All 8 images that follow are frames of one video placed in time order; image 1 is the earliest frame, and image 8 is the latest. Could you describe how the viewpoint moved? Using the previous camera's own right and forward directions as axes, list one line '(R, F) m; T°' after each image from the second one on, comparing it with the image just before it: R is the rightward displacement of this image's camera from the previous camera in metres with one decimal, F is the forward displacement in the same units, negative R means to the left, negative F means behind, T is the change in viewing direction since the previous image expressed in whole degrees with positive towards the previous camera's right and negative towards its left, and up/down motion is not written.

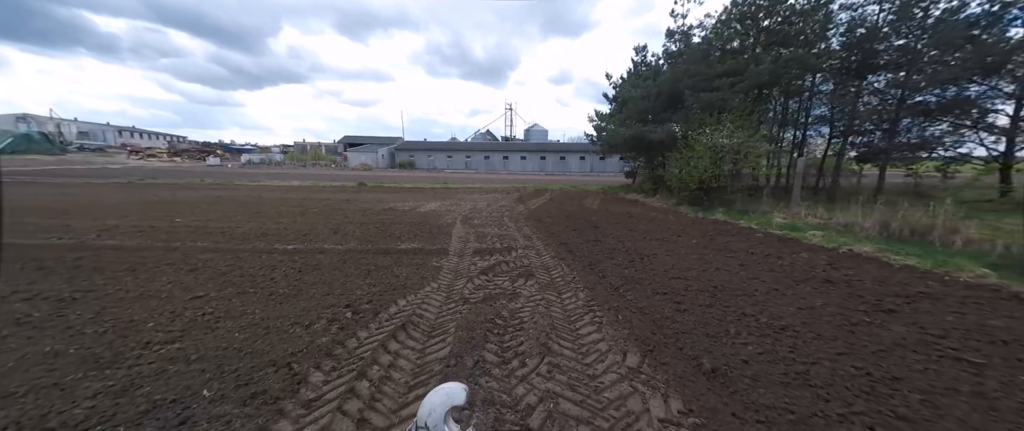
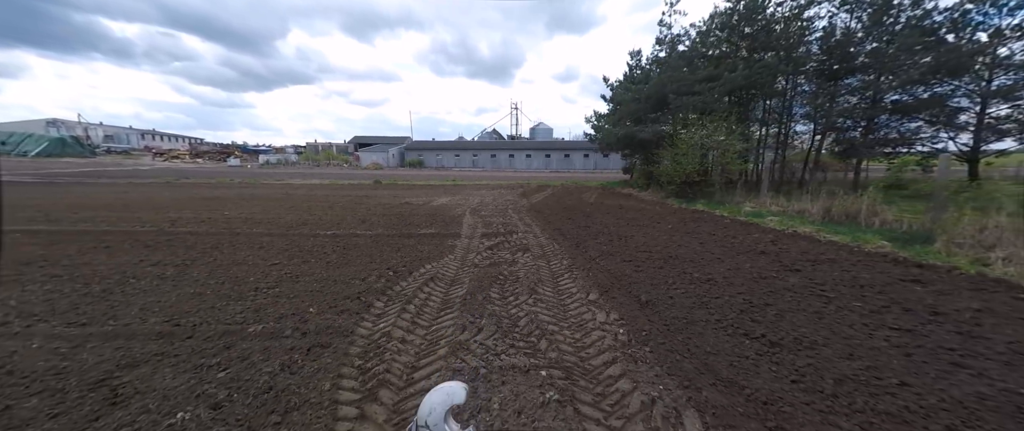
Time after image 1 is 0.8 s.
(+0.1, -1.2) m; -1°
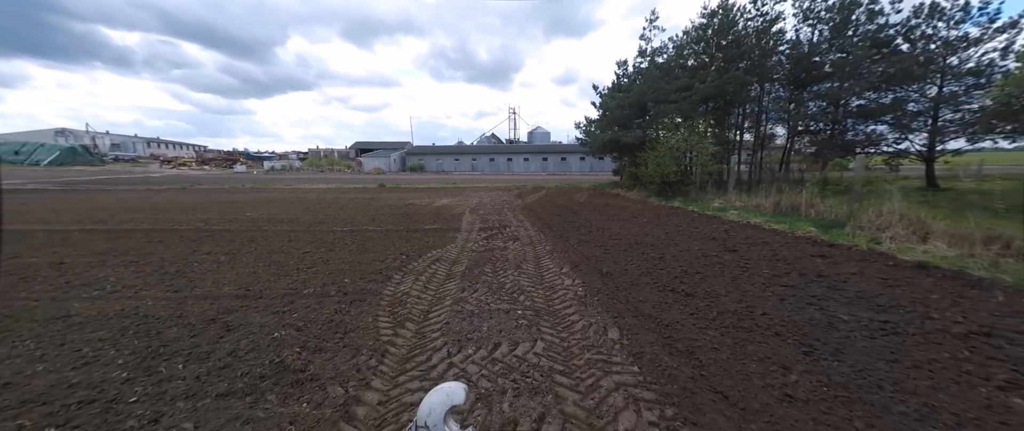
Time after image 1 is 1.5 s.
(+0.2, -1.1) m; 0°
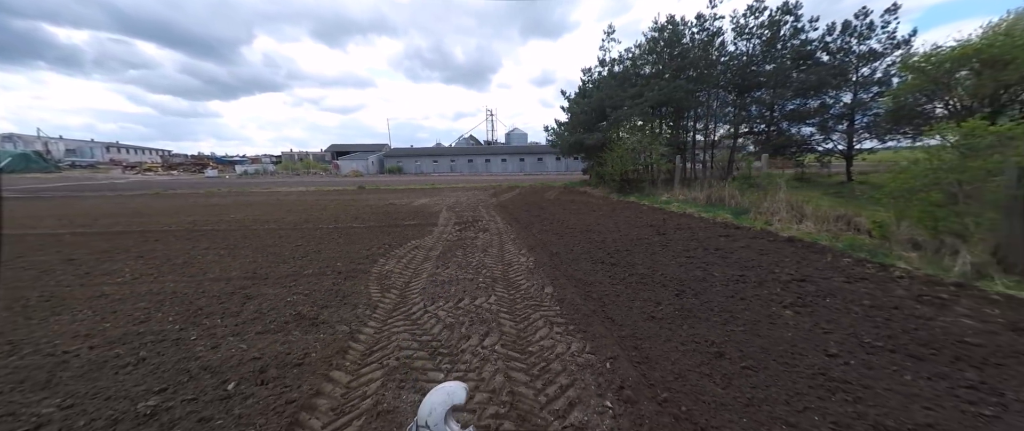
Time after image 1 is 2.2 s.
(+0.3, -1.0) m; +3°
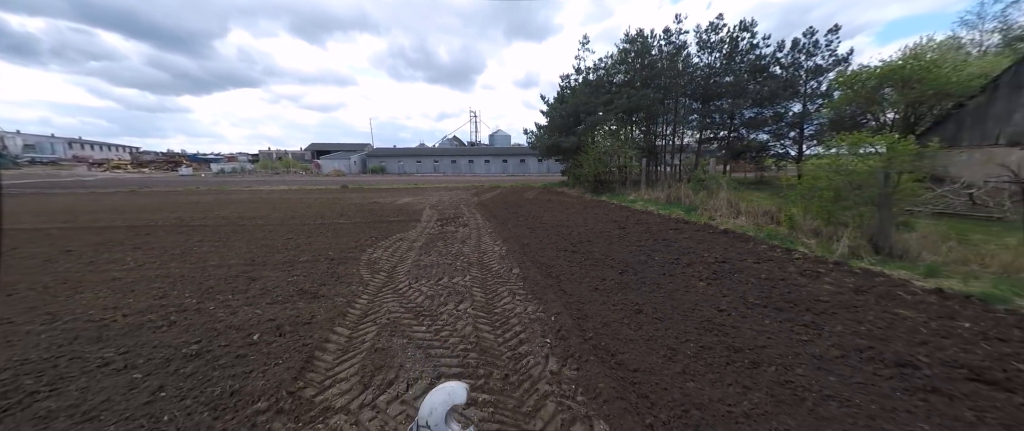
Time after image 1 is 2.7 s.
(+0.2, -0.7) m; +3°
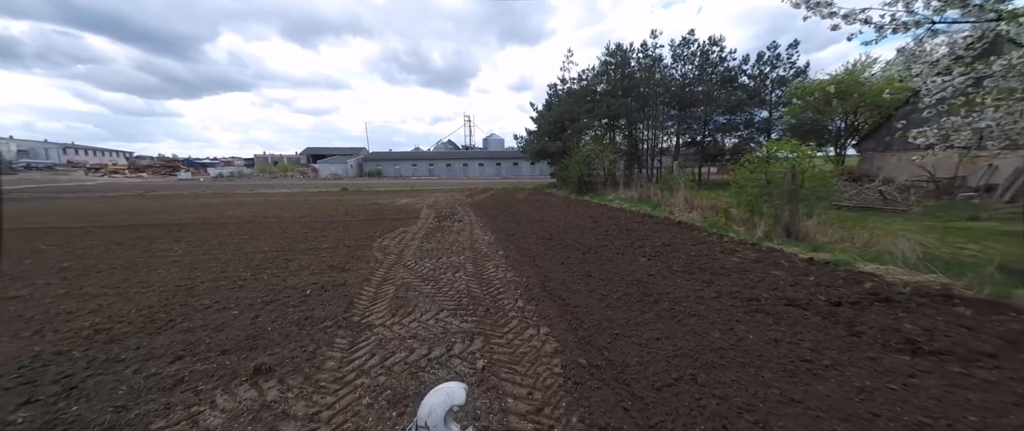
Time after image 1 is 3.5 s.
(+0.2, -1.2) m; +1°
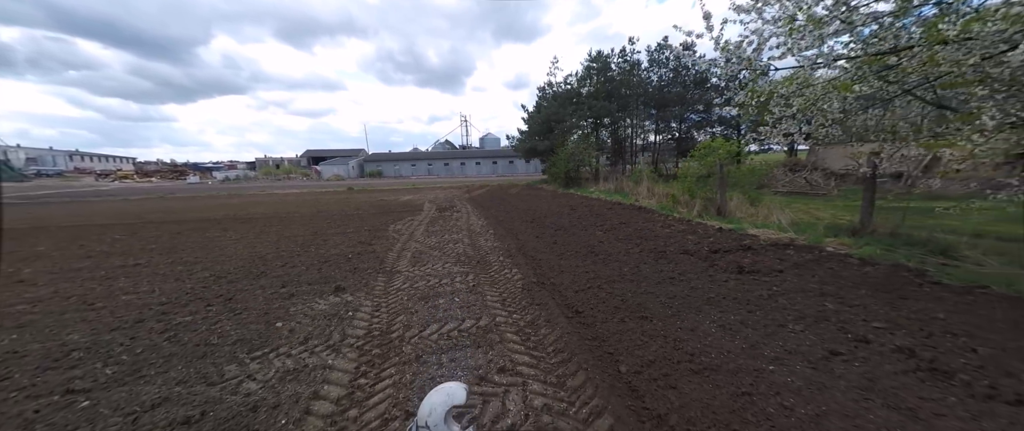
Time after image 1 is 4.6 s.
(+0.3, -1.6) m; 0°
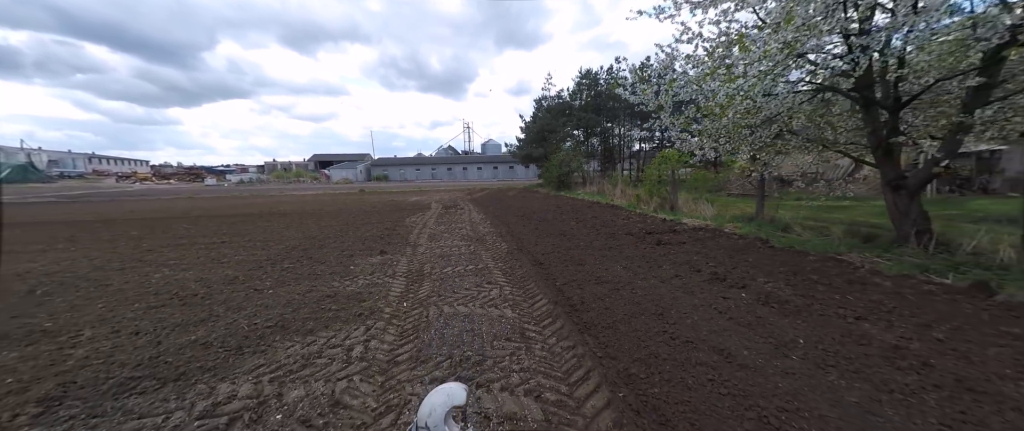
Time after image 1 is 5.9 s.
(+0.2, -1.9) m; 0°
